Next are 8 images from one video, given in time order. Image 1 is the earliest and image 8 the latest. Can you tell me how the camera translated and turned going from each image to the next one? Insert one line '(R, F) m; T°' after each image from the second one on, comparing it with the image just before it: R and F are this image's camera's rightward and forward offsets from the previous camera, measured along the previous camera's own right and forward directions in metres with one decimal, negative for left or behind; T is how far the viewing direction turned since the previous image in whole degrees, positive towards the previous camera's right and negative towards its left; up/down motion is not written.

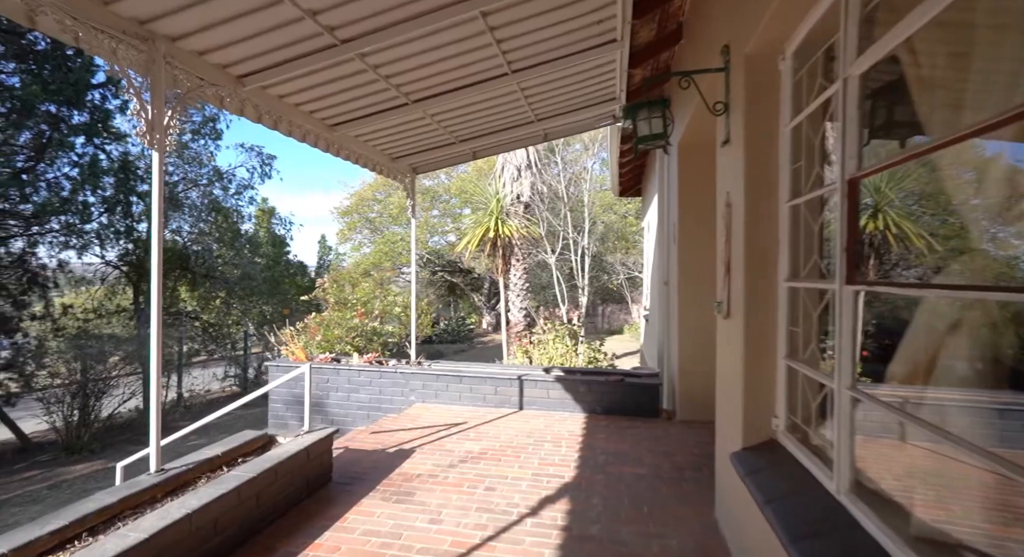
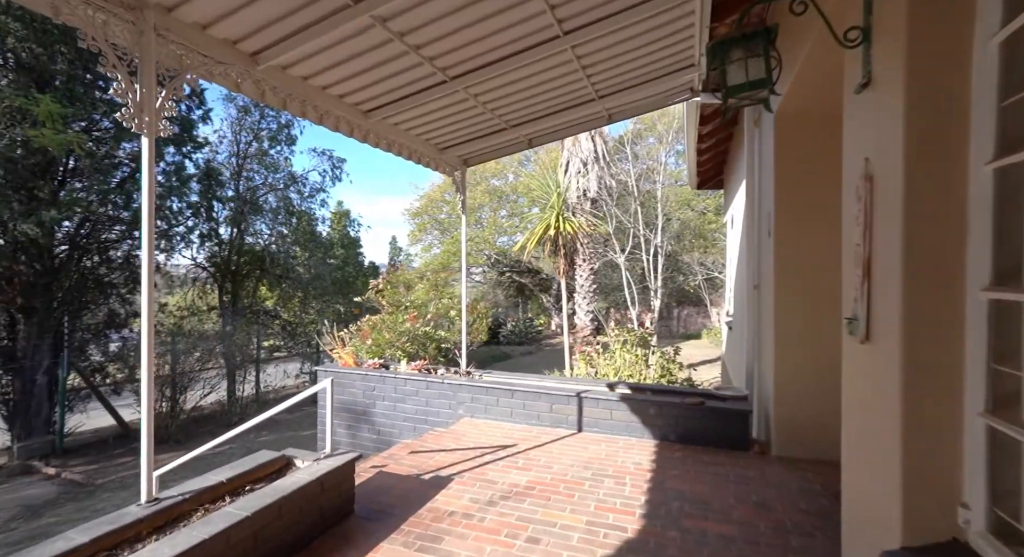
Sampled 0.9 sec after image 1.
(+0.1, +0.4) m; -8°
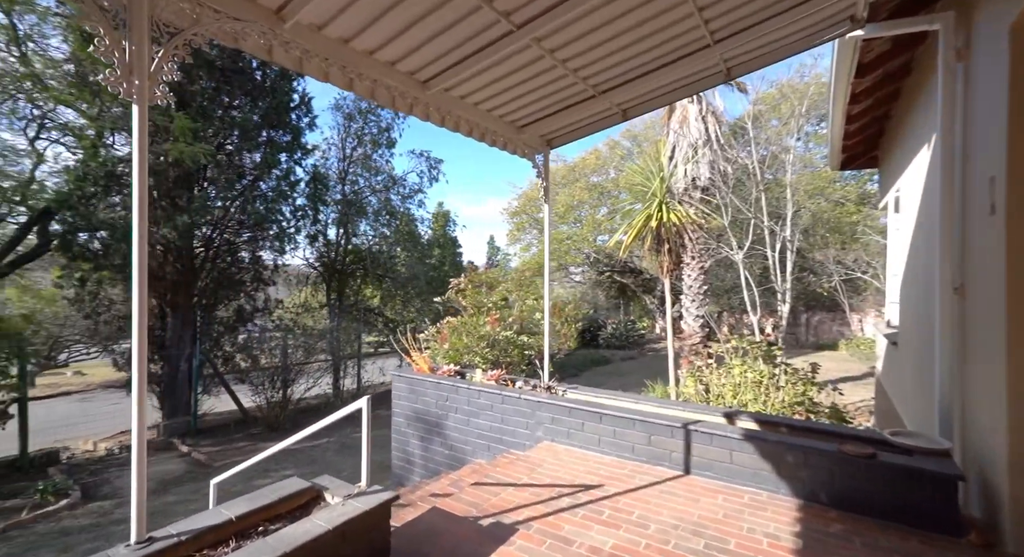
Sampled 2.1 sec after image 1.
(+0.1, +0.5) m; -12°
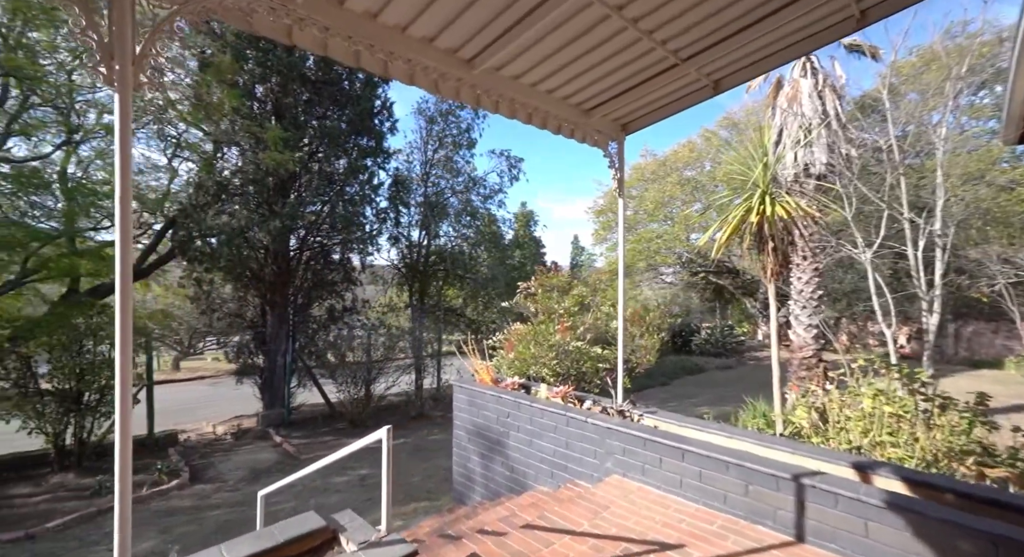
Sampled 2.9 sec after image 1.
(+0.1, +0.4) m; -10°
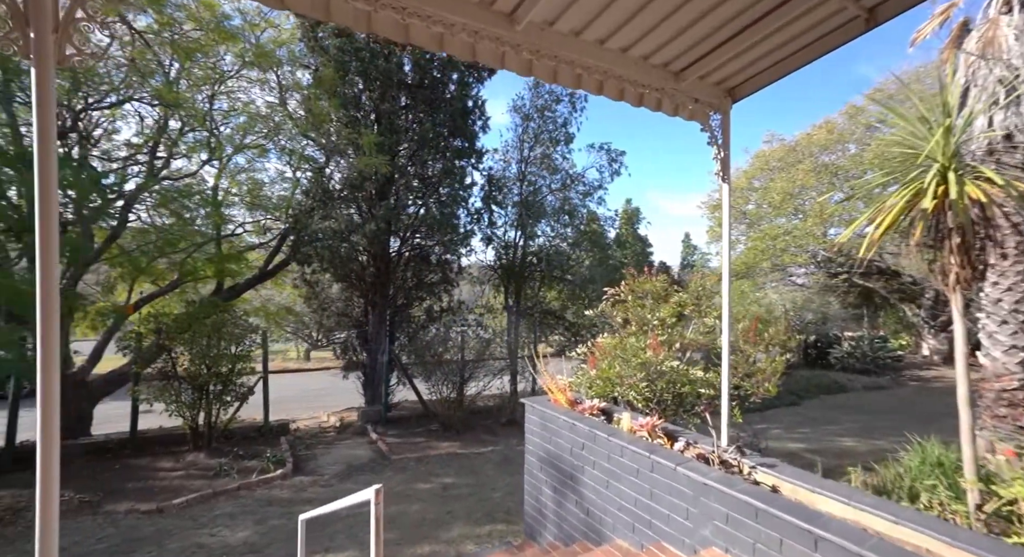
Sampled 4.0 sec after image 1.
(+0.2, +0.5) m; -12°
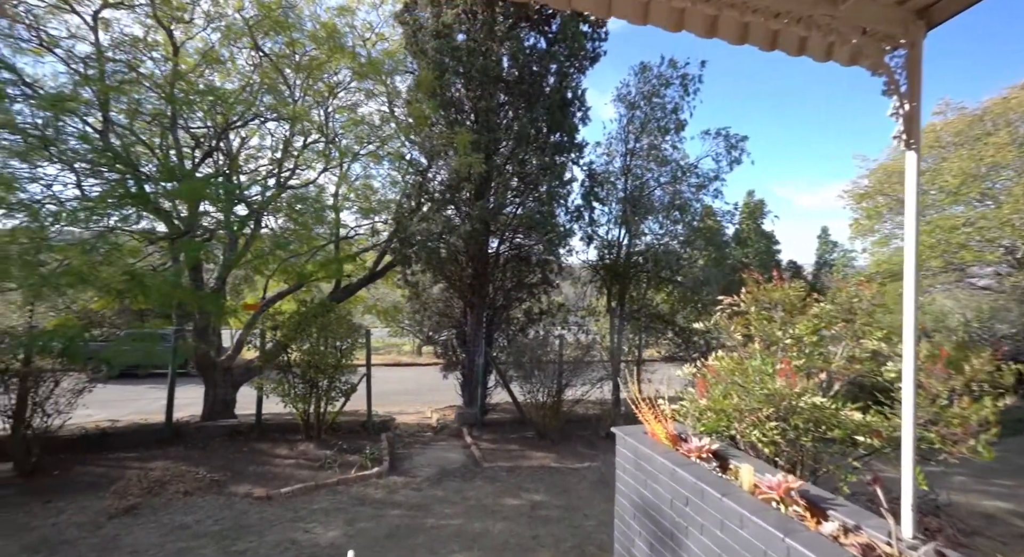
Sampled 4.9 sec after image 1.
(+0.1, +0.5) m; -12°
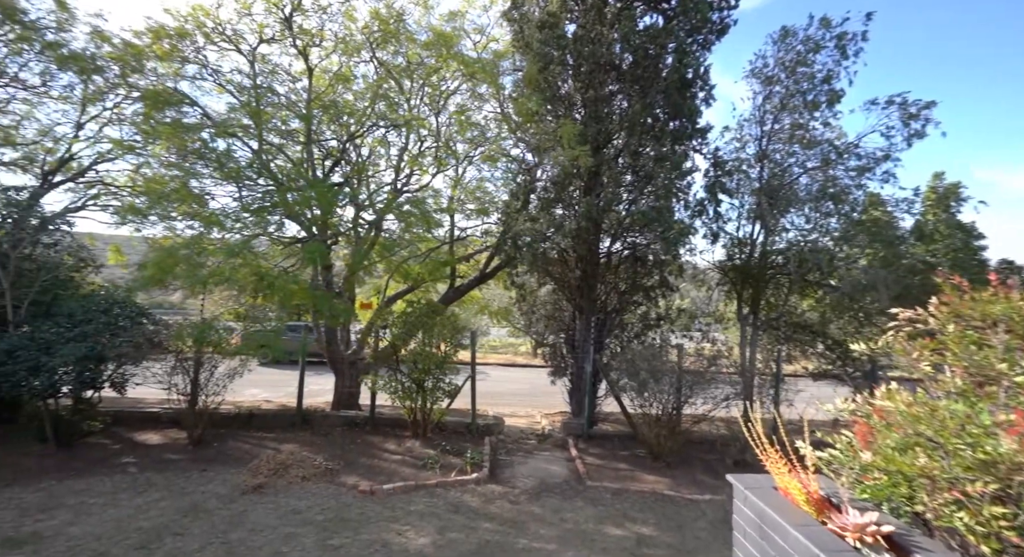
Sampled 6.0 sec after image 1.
(+0.2, +0.5) m; -14°
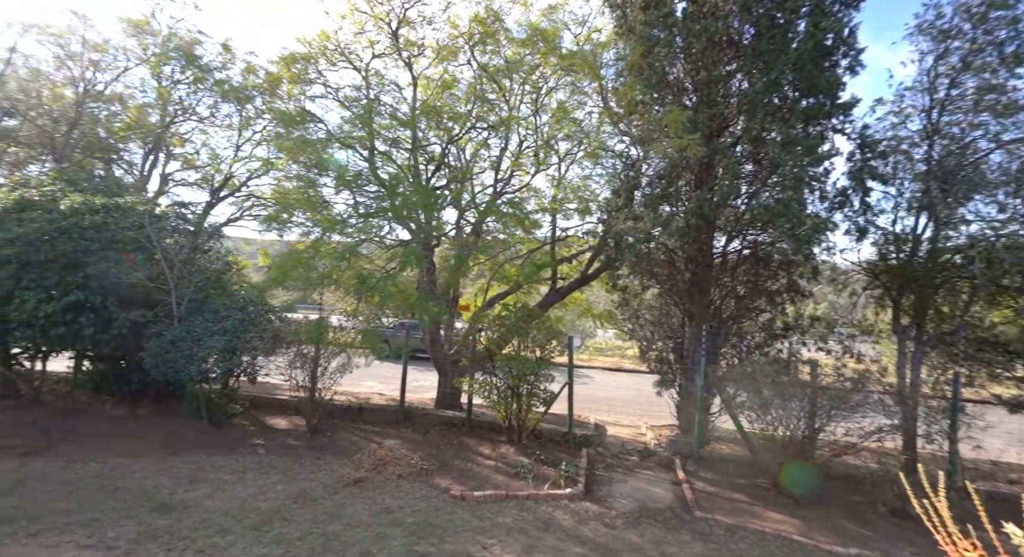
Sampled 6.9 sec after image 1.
(+0.1, +0.4) m; -12°
